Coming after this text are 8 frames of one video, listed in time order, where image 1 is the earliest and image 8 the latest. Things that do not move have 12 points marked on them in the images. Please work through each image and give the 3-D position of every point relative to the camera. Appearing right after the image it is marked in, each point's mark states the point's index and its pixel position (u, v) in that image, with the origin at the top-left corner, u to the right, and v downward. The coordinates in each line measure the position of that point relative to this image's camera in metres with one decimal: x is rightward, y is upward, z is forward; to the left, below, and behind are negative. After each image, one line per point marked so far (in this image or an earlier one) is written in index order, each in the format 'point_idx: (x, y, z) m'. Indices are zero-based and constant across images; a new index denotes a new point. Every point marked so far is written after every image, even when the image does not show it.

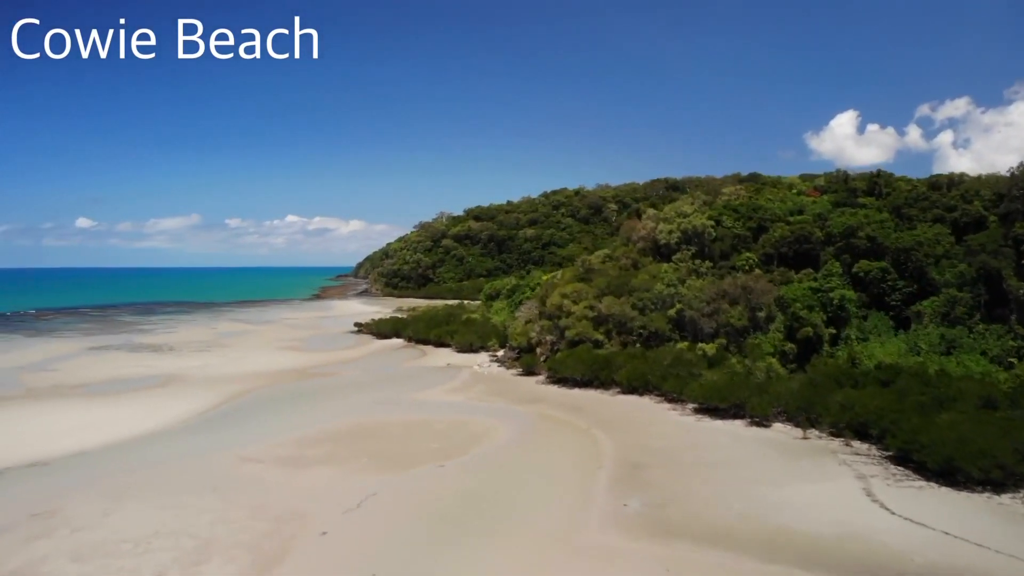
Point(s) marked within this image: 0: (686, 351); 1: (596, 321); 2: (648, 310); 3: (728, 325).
0: (+3.6, -1.4, +17.4) m
1: (+2.0, -0.8, +19.4) m
2: (+3.2, -0.5, +19.4) m
3: (+4.7, -0.8, +18.0) m
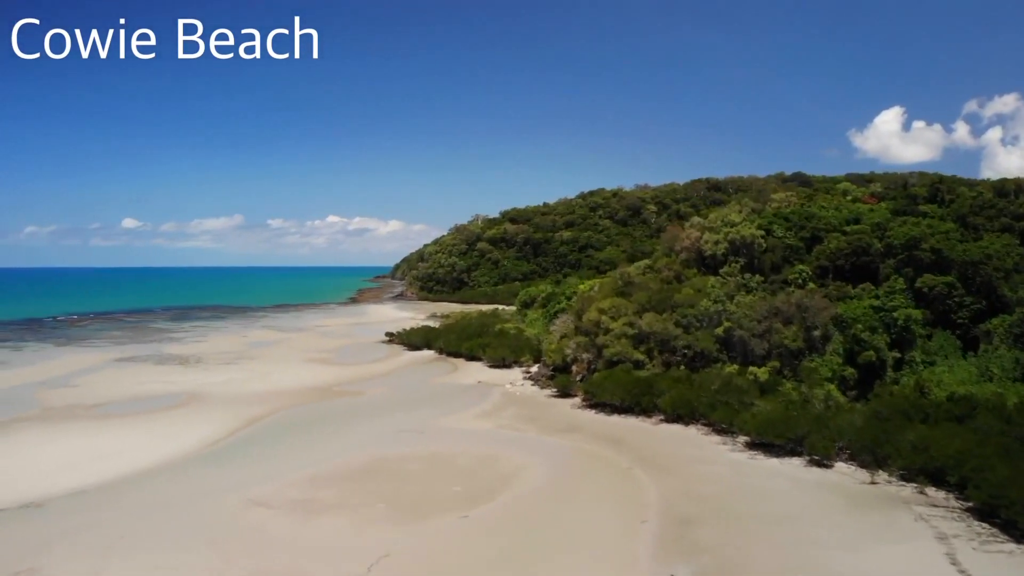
0: (+4.3, -1.7, +16.0) m
1: (+2.8, -1.1, +18.2) m
2: (+3.9, -0.9, +18.1) m
3: (+5.4, -1.2, +16.7) m
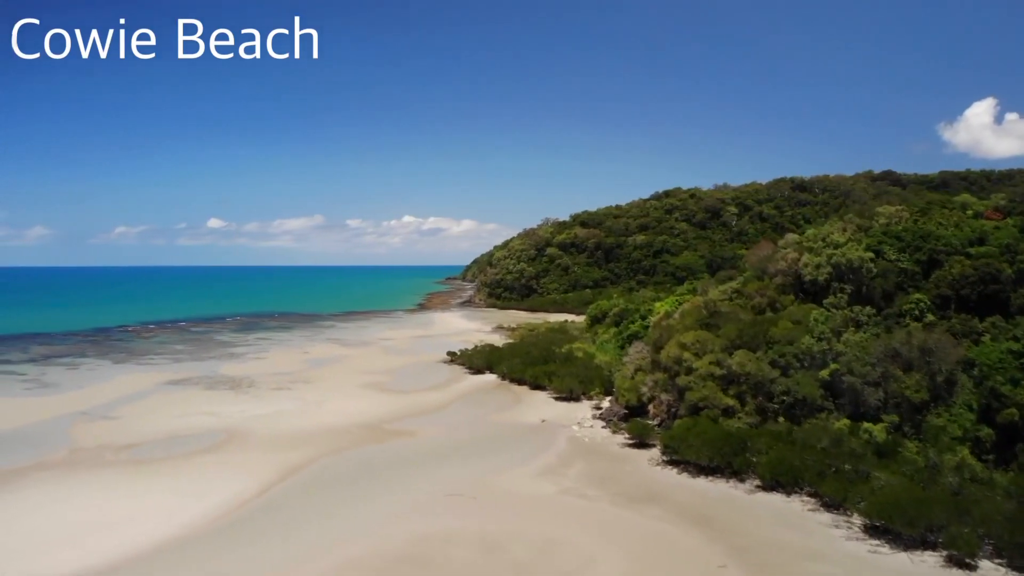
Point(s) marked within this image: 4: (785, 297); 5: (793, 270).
0: (+5.4, -2.4, +13.6) m
1: (+4.0, -1.8, +15.9) m
2: (+5.2, -1.6, +15.6) m
3: (+6.5, -1.8, +14.1) m
4: (+6.0, -0.2, +18.4) m
5: (+6.3, +0.4, +18.9) m
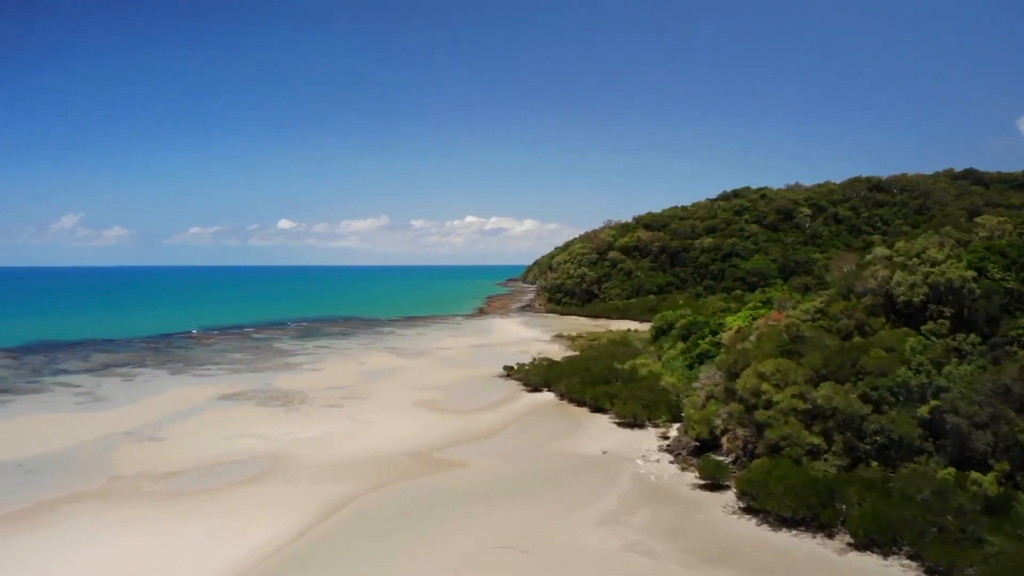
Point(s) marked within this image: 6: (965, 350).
0: (+6.2, -2.8, +11.9) m
1: (+5.1, -2.2, +14.3) m
2: (+6.2, -2.0, +14.0) m
3: (+7.4, -2.3, +12.3) m
4: (+7.2, -0.6, +16.7) m
5: (+7.5, 0.0, +17.1) m
6: (+7.9, -1.1, +14.7) m
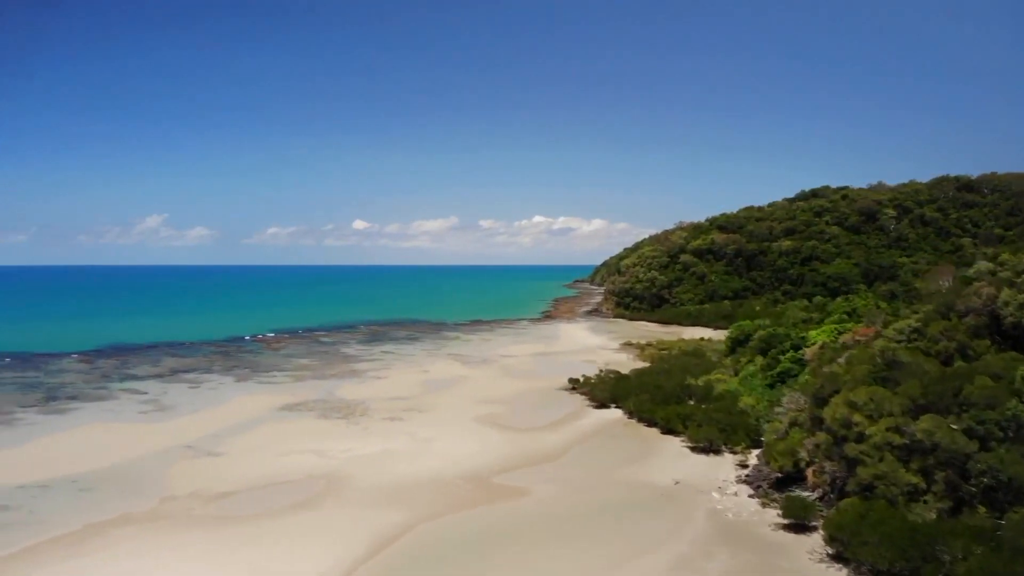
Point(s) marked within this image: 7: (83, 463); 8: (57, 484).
0: (+7.0, -3.1, +10.4) m
1: (+6.1, -2.5, +12.8) m
2: (+7.2, -2.3, +12.4) m
3: (+8.2, -2.6, +10.7) m
4: (+8.4, -1.0, +15.1) m
5: (+8.8, -0.4, +15.5) m
6: (+8.9, -1.4, +13.1) m
7: (-9.0, -3.7, +17.6) m
8: (-8.7, -3.8, +16.0) m
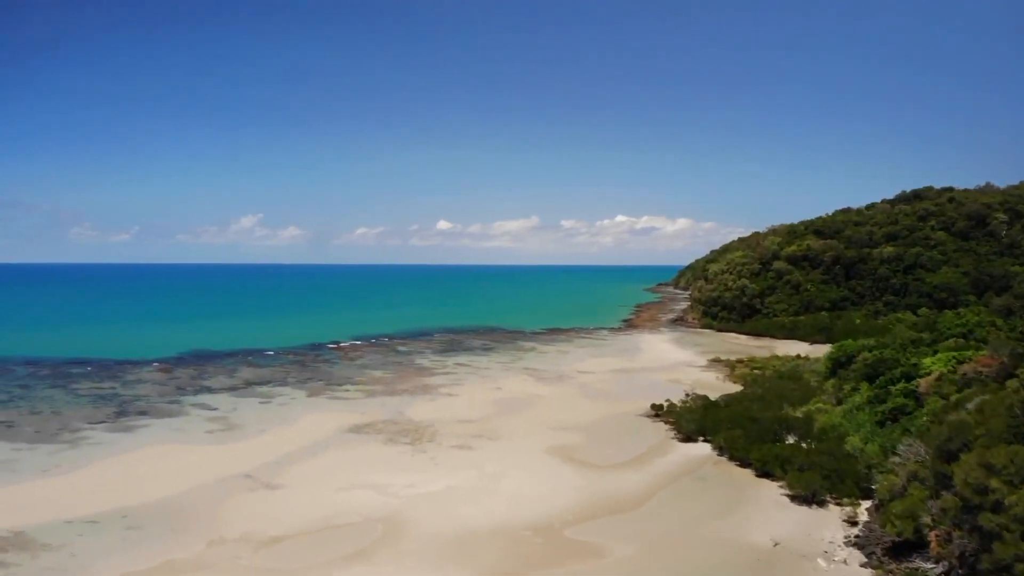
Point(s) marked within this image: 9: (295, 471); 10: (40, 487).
0: (+7.7, -3.8, +8.1) m
1: (+7.0, -3.1, +10.6) m
2: (+8.1, -2.9, +10.1) m
3: (+9.0, -3.2, +8.3) m
4: (+9.6, -1.6, +12.6) m
5: (+10.0, -1.0, +13.0) m
6: (+9.9, -2.1, +10.6) m
7: (-7.6, -4.2, +16.9) m
8: (-7.4, -4.2, +15.3) m
9: (-4.9, -4.1, +18.8) m
10: (-9.8, -4.1, +17.3) m
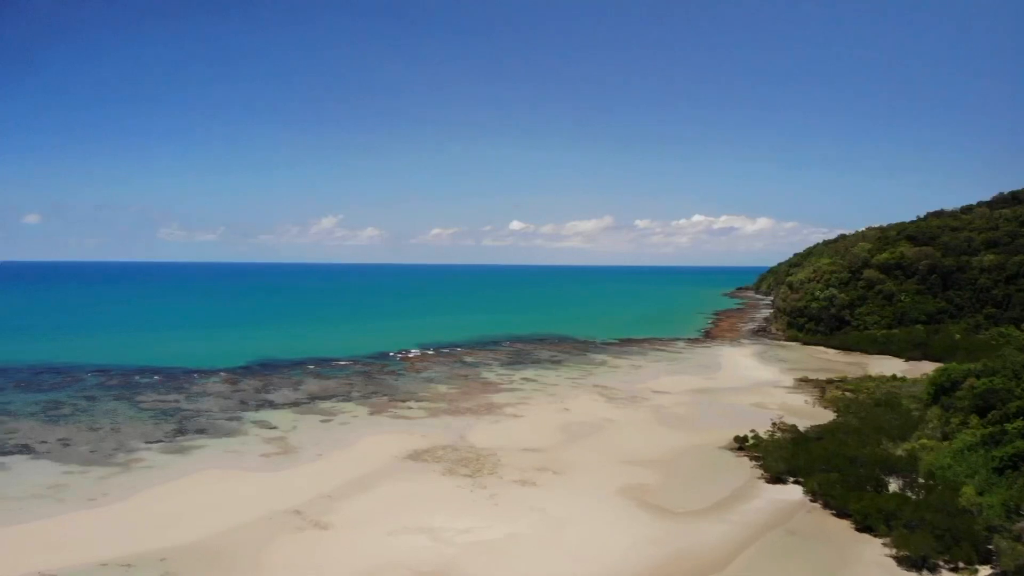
0: (+8.1, -4.4, +5.9) m
1: (+7.6, -3.8, +8.4) m
2: (+8.7, -3.6, +7.8) m
3: (+9.4, -3.9, +6.0) m
4: (+10.4, -2.3, +10.2) m
5: (+10.8, -1.7, +10.5) m
6: (+10.5, -2.7, +8.1) m
7: (-6.3, -4.6, +15.9) m
8: (-6.3, -4.7, +14.3) m
9: (-3.5, -4.6, +17.6) m
10: (-8.5, -4.5, +16.5) m
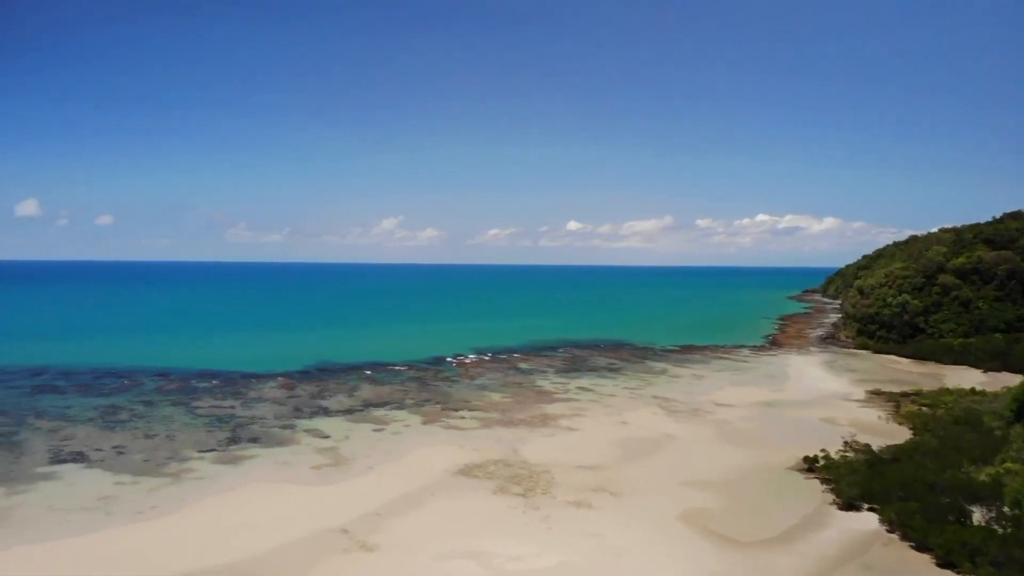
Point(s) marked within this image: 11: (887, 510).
0: (+8.3, -4.7, +4.5) m
1: (+8.0, -4.1, +7.1) m
2: (+9.0, -3.9, +6.5) m
3: (+9.6, -4.2, +4.5) m
4: (+10.9, -2.6, +8.7) m
5: (+11.4, -2.0, +9.0) m
6: (+10.9, -3.0, +6.6) m
7: (-5.4, -4.9, +15.6) m
8: (-5.5, -5.0, +14.0) m
9: (-2.4, -4.9, +17.0) m
10: (-7.5, -4.8, +16.4) m
11: (+7.9, -4.6, +17.7) m
